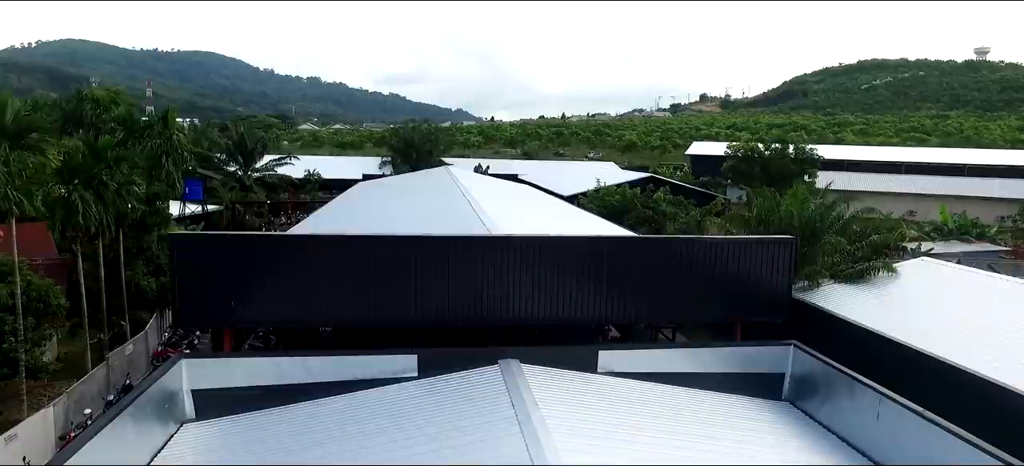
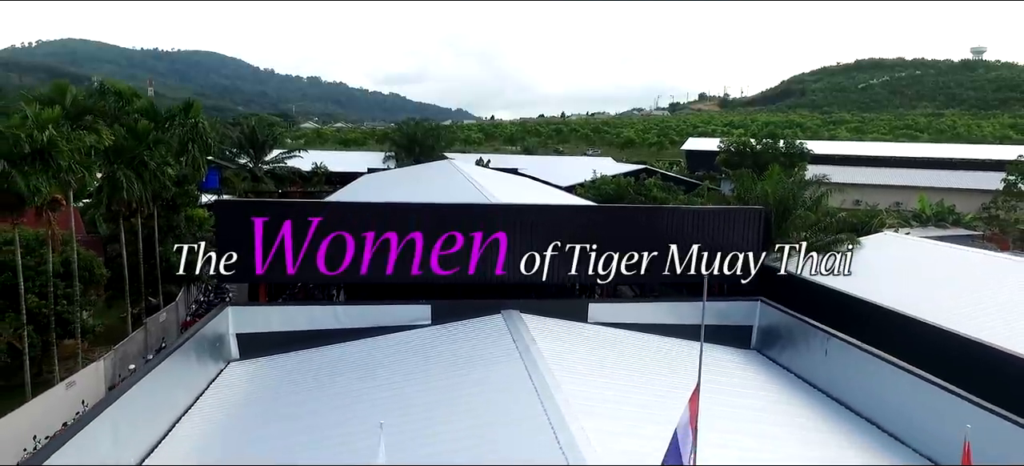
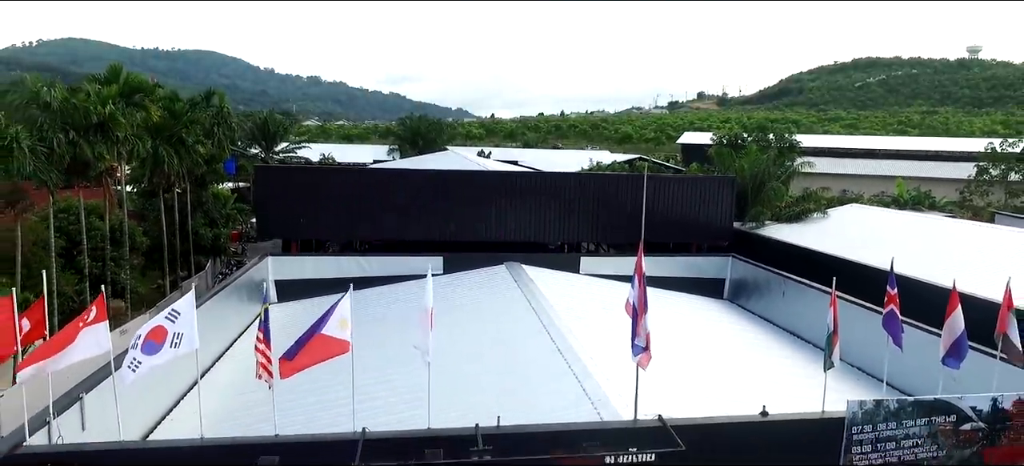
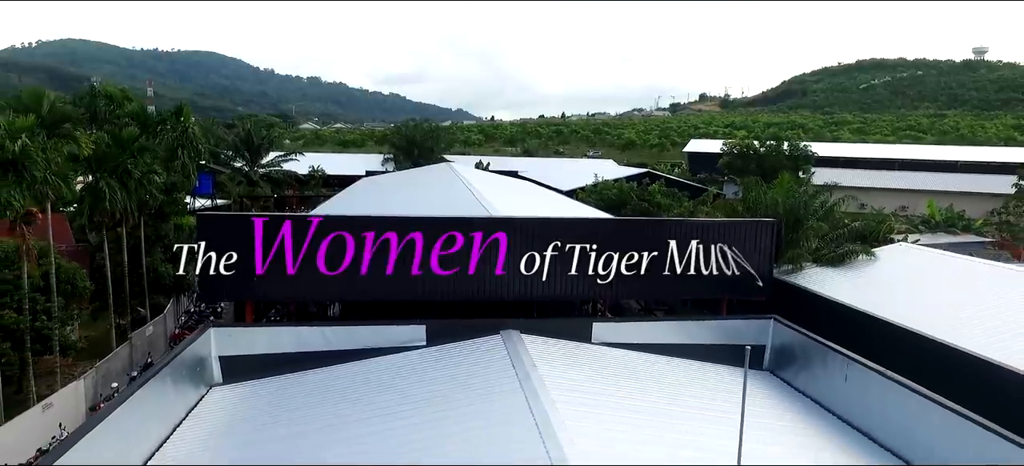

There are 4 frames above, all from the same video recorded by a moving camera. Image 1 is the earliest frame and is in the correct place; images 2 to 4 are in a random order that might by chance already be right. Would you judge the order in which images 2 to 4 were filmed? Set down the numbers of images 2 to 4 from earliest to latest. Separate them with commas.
4, 2, 3
